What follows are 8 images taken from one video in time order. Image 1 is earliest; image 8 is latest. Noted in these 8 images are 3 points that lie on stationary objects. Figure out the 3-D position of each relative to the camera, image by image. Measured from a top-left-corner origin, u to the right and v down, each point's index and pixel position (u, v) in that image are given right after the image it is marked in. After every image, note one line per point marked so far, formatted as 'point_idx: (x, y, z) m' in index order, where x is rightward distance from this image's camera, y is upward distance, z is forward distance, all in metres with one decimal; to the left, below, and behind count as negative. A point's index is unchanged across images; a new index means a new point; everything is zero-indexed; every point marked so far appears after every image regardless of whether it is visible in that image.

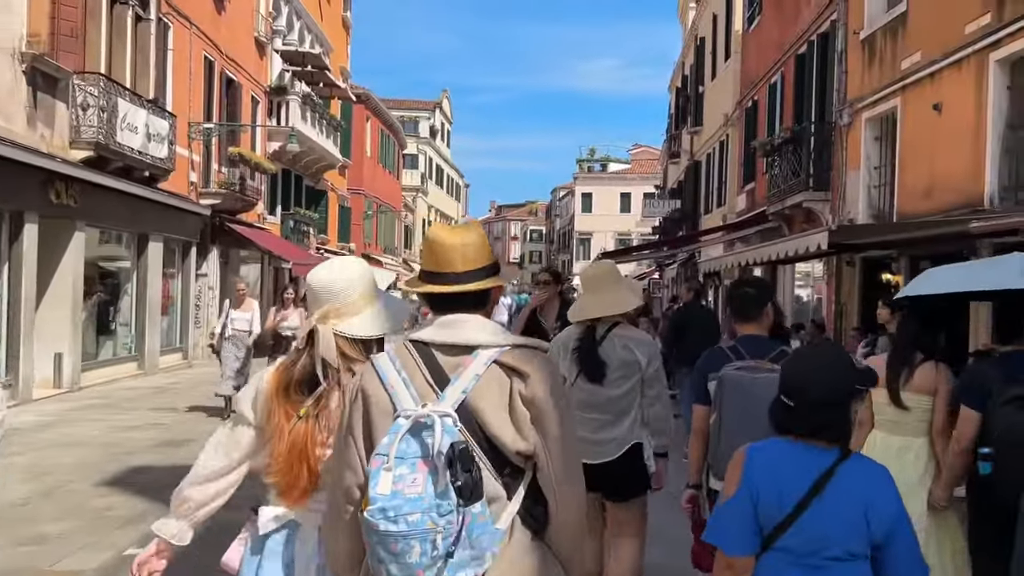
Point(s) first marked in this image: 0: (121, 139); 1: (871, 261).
0: (-5.8, +2.2, +13.9) m
1: (+4.6, +0.4, +12.0) m
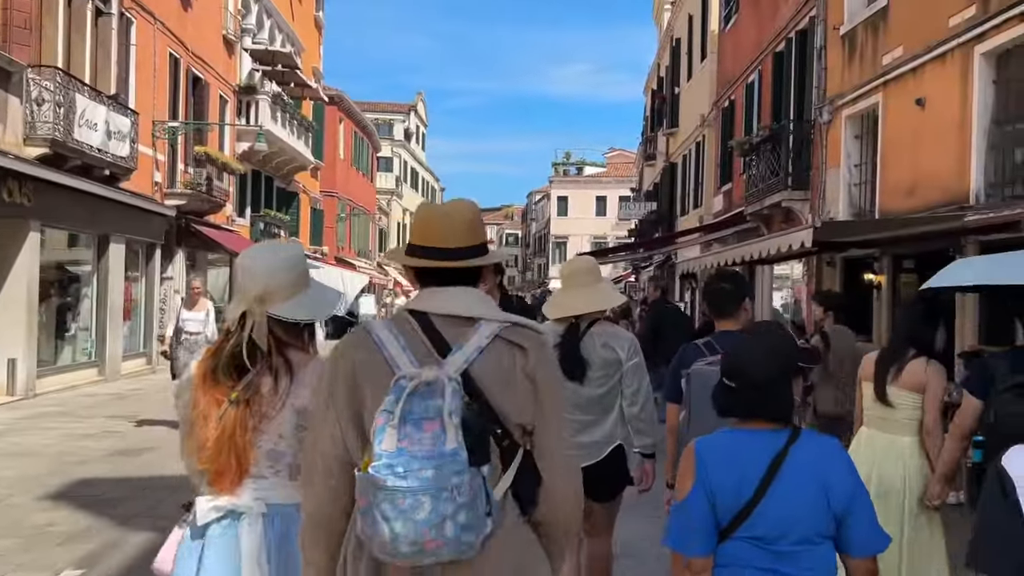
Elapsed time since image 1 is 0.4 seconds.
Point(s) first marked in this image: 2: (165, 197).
0: (-6.2, +2.2, +13.4) m
1: (+4.3, +0.4, +11.8) m
2: (-6.9, +1.8, +18.5) m
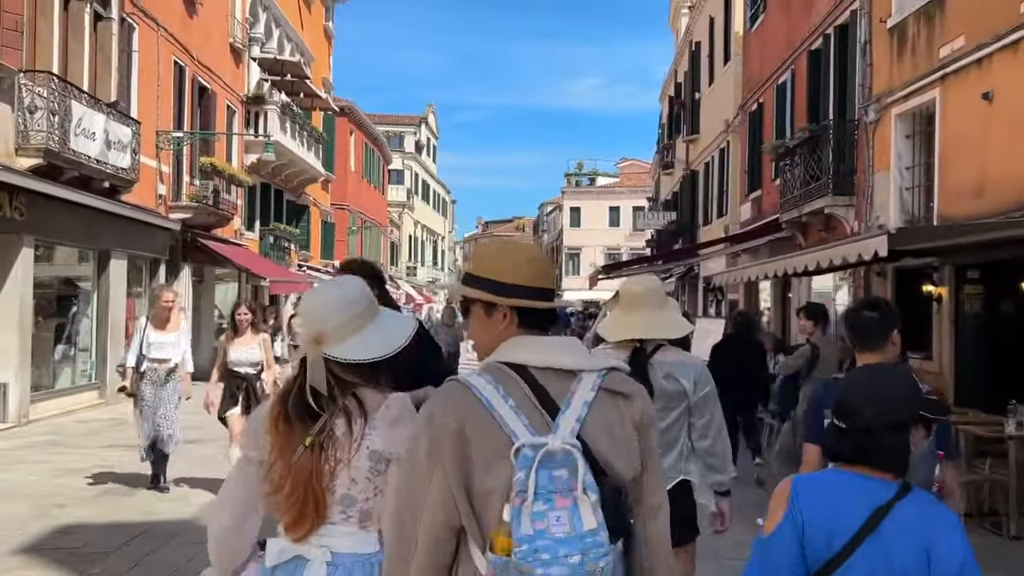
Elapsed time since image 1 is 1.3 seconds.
0: (-5.9, +1.9, +12.6) m
1: (+4.6, +0.2, +10.9) m
2: (-6.6, +1.5, +17.8) m
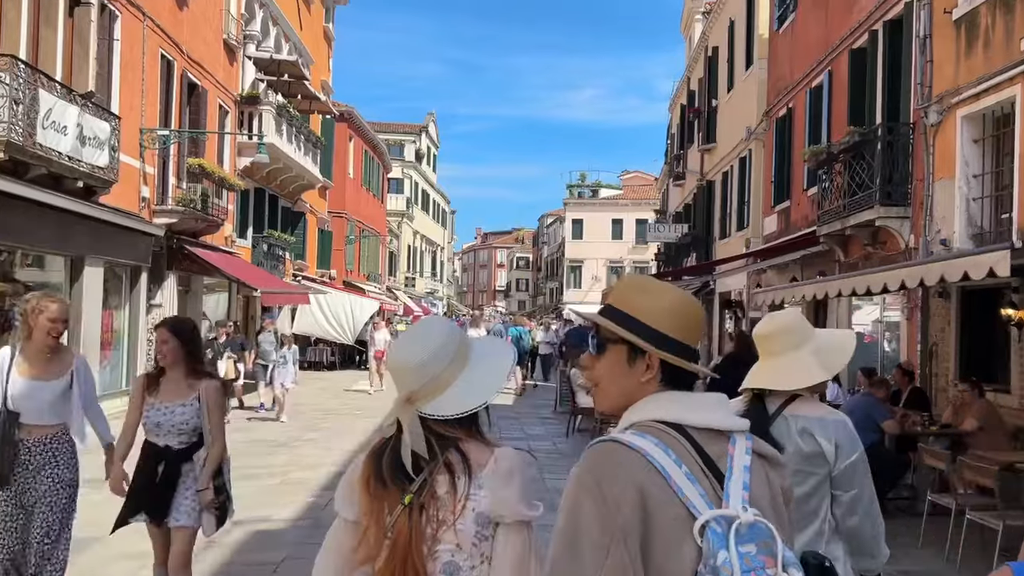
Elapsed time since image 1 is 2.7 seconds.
0: (-5.7, +1.8, +11.4) m
1: (+4.8, 0.0, +9.6) m
2: (-6.4, +1.3, +16.5) m
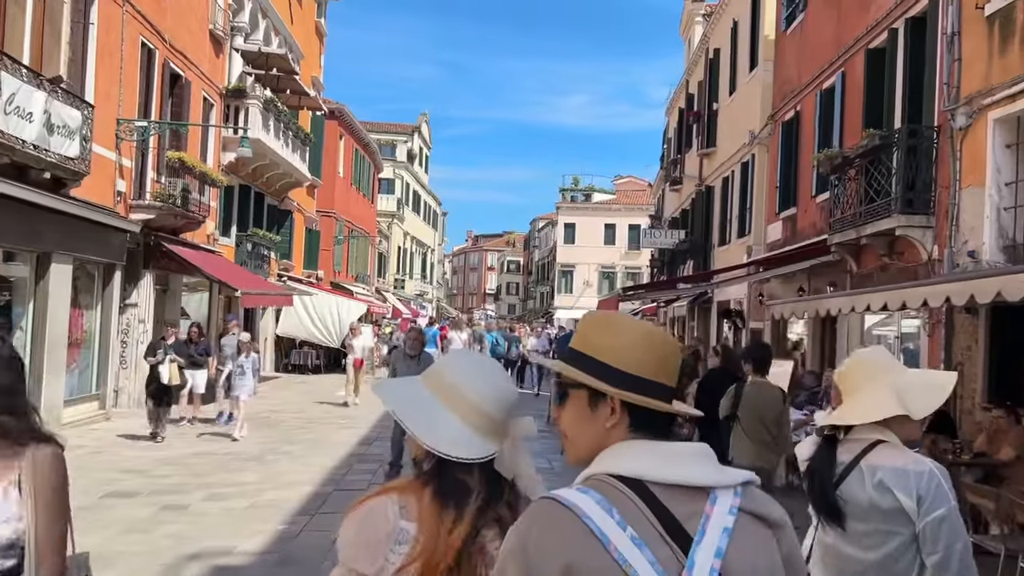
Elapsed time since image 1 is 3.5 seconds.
0: (-5.7, +1.8, +10.6) m
1: (+4.7, -0.2, +8.9) m
2: (-6.5, +1.3, +15.7) m
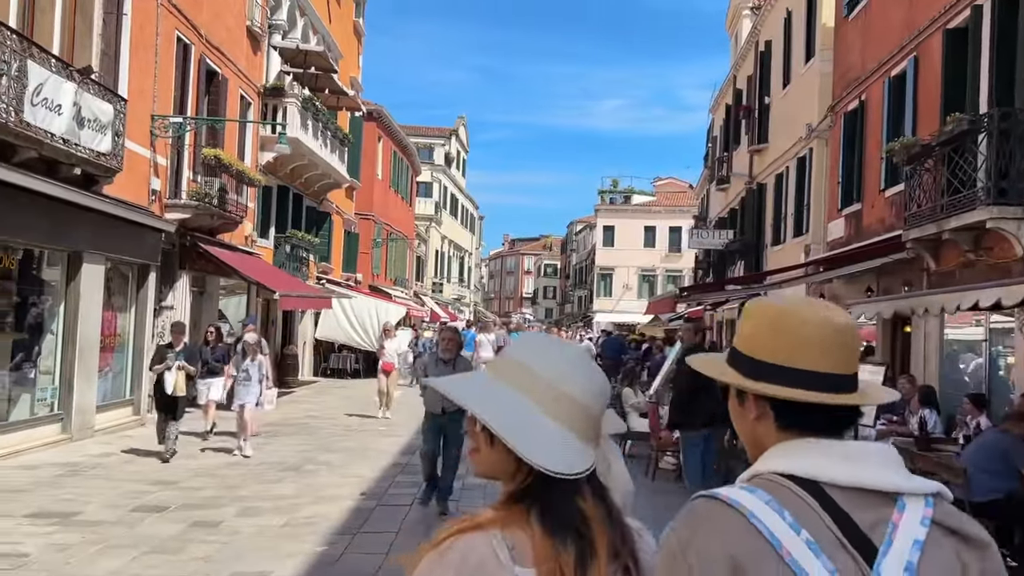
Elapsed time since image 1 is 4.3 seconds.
0: (-5.1, +1.8, +10.1) m
1: (+5.2, -0.1, +8.0) m
2: (-5.7, +1.3, +15.2) m
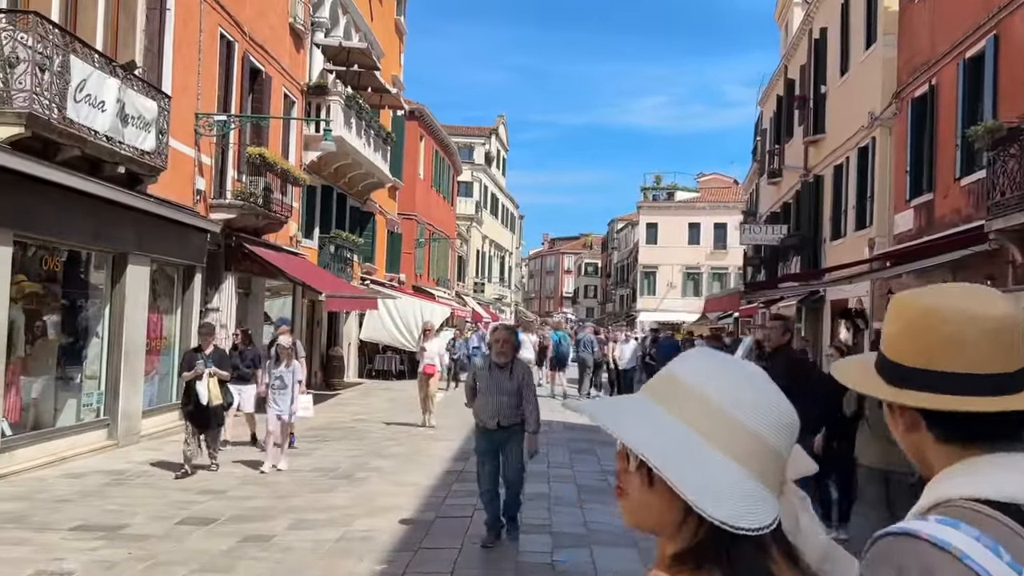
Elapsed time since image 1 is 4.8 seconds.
0: (-4.5, +1.8, +9.8) m
1: (+5.8, -0.1, +7.3) m
2: (-4.9, +1.3, +15.0) m
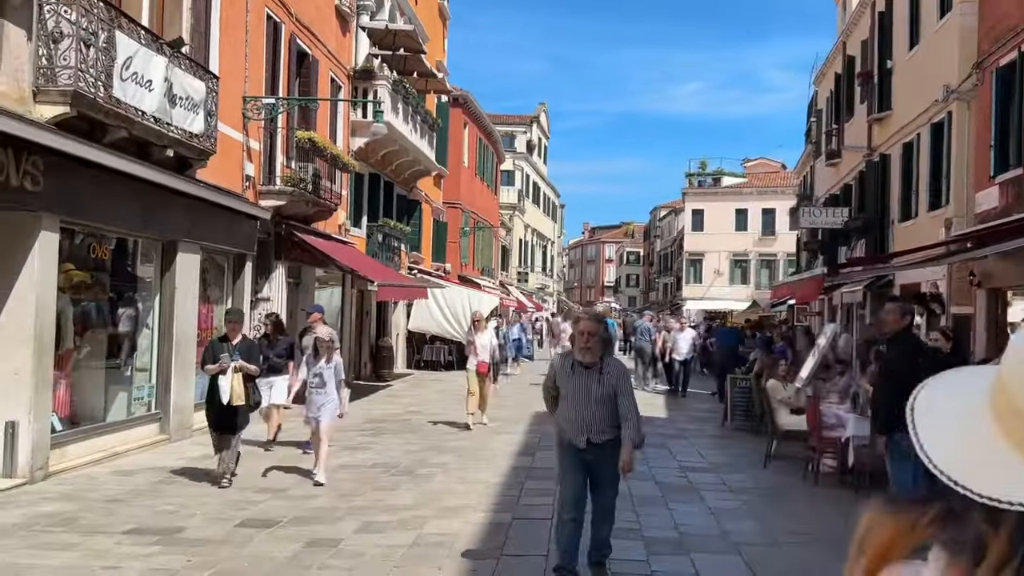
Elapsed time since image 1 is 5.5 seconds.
0: (-3.8, +1.9, +9.3) m
1: (+6.4, +0.1, +6.4) m
2: (-3.9, +1.4, +14.5) m
